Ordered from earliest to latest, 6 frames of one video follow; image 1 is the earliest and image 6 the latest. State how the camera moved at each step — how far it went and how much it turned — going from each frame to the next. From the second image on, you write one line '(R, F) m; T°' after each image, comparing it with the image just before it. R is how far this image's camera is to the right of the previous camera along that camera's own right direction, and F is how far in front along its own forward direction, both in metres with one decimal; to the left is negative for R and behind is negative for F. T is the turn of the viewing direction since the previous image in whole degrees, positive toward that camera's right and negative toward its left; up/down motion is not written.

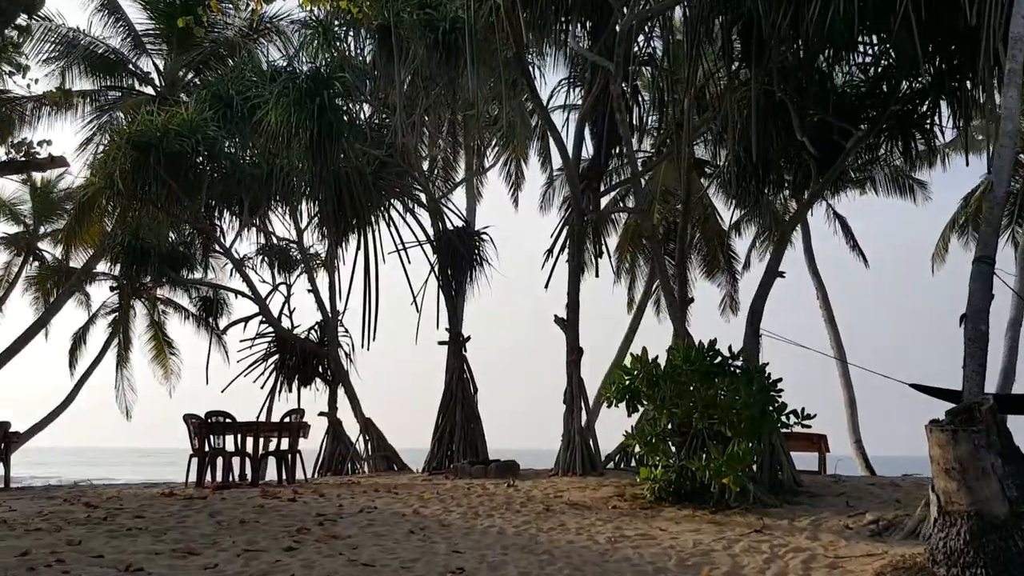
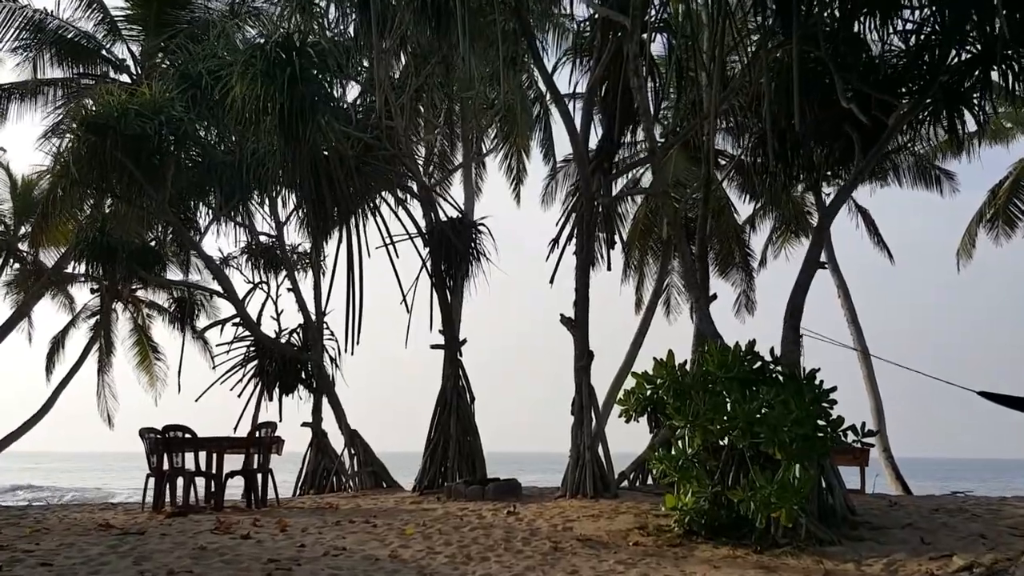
(0.0, +0.8) m; 0°
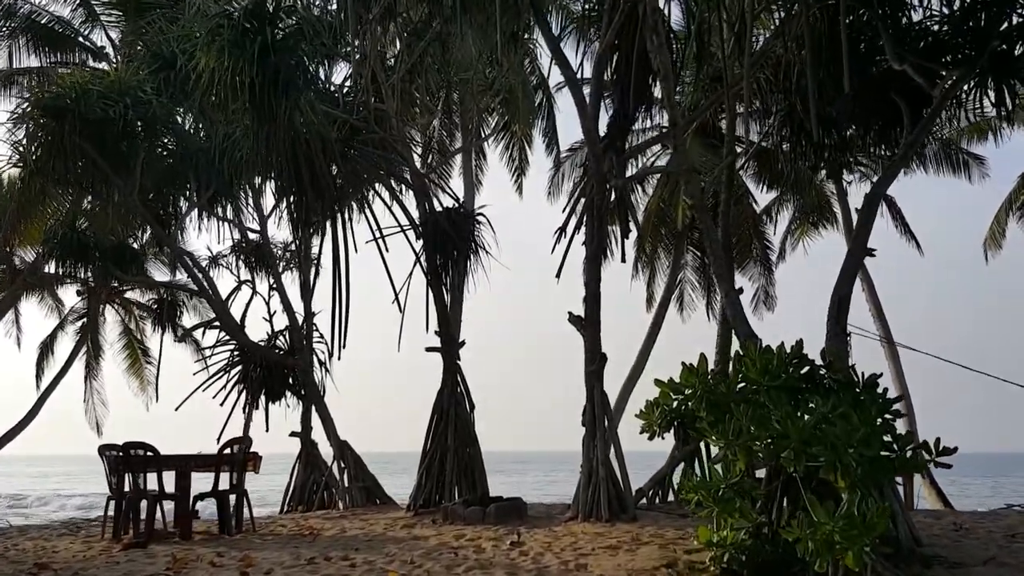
(0.0, +0.6) m; 0°
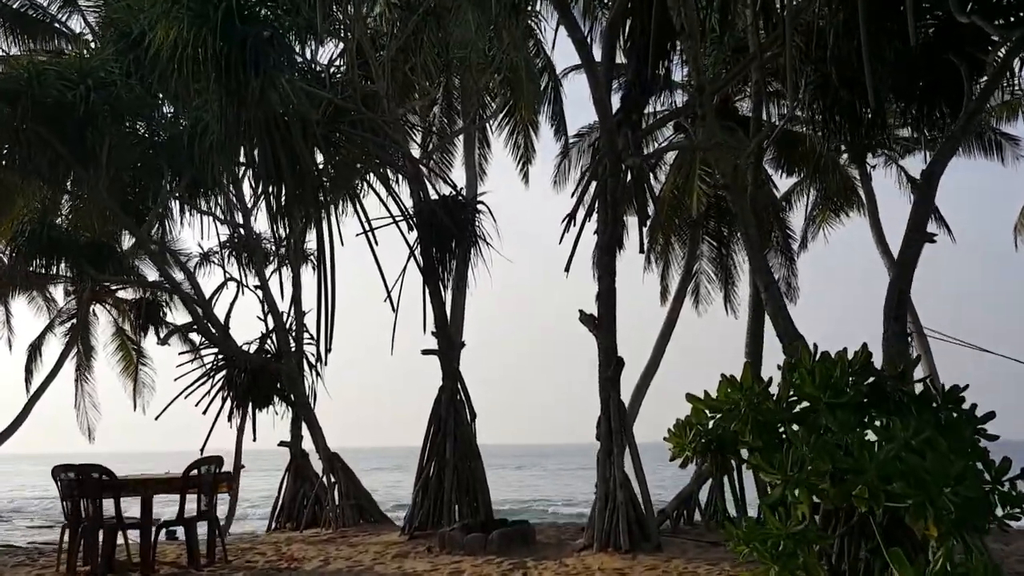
(0.0, +0.6) m; 0°
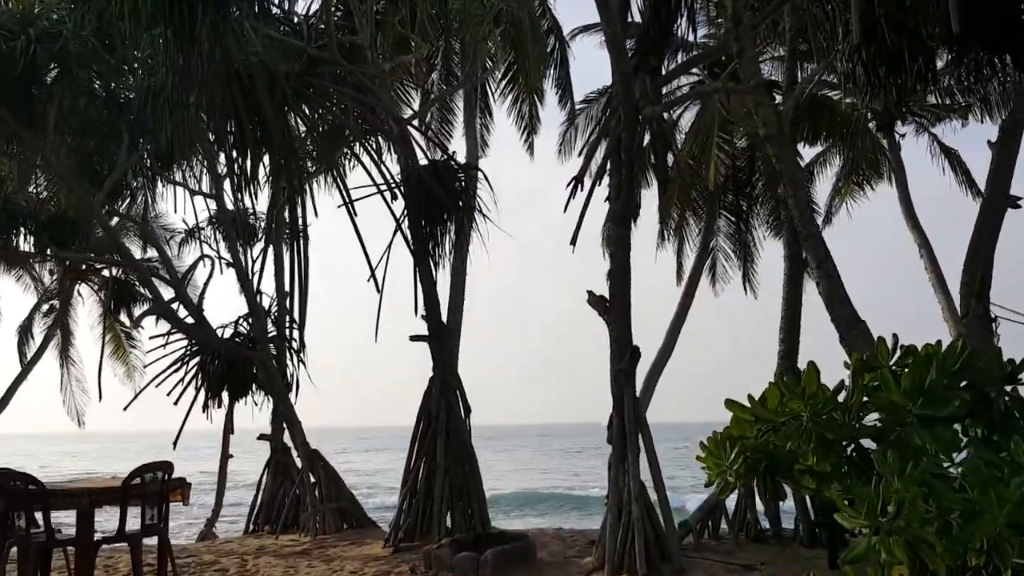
(+0.1, +0.7) m; -1°
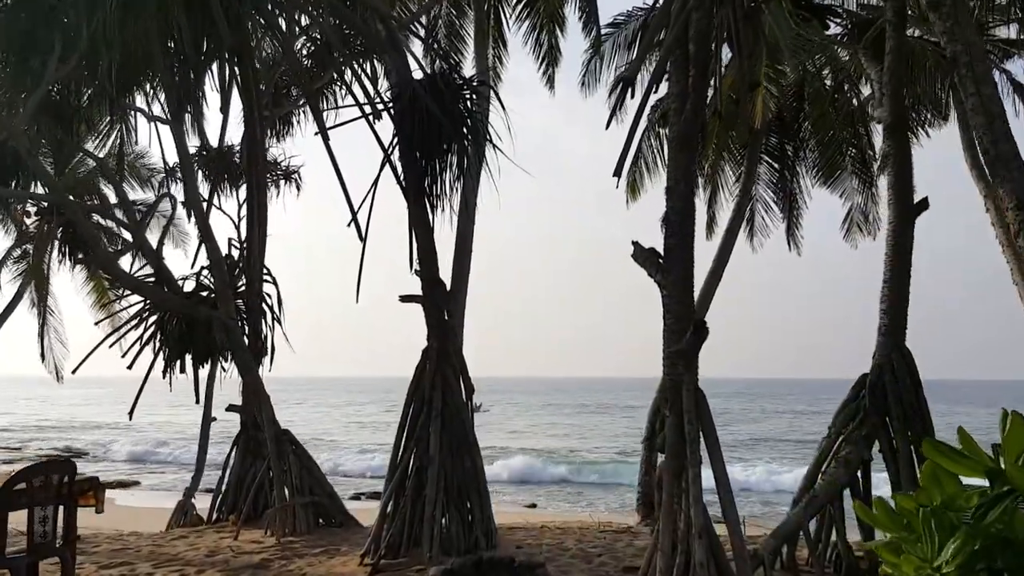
(0.0, +1.0) m; -1°
